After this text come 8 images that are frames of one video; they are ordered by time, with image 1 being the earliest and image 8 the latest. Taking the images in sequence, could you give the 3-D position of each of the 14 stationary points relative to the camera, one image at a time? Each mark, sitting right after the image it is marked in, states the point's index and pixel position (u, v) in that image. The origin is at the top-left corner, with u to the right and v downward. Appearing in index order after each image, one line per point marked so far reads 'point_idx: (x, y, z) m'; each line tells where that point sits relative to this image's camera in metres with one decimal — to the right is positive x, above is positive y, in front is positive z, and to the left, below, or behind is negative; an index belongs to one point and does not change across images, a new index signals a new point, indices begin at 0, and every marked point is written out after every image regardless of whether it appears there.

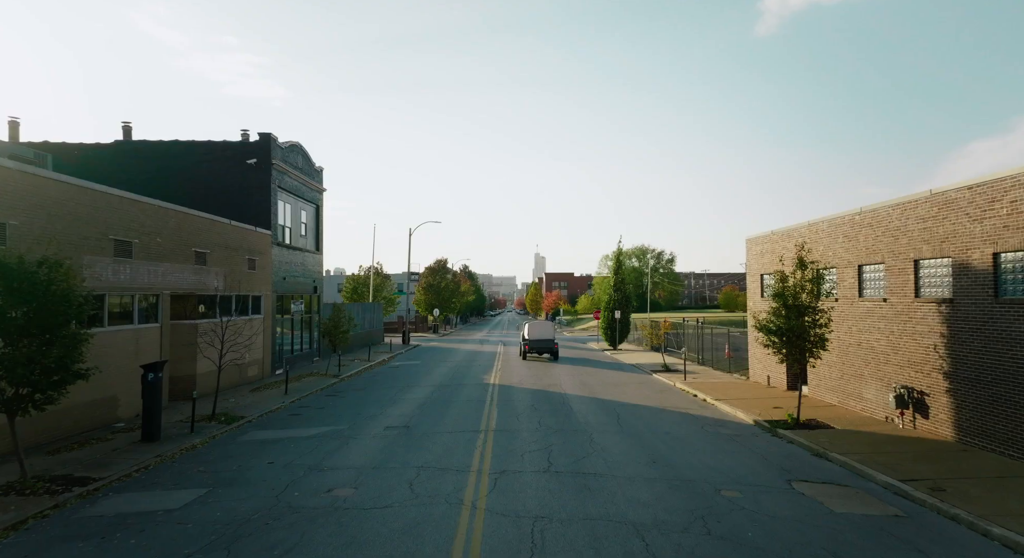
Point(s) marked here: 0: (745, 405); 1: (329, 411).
0: (+6.5, -3.5, +16.3) m
1: (-5.2, -3.7, +16.6) m
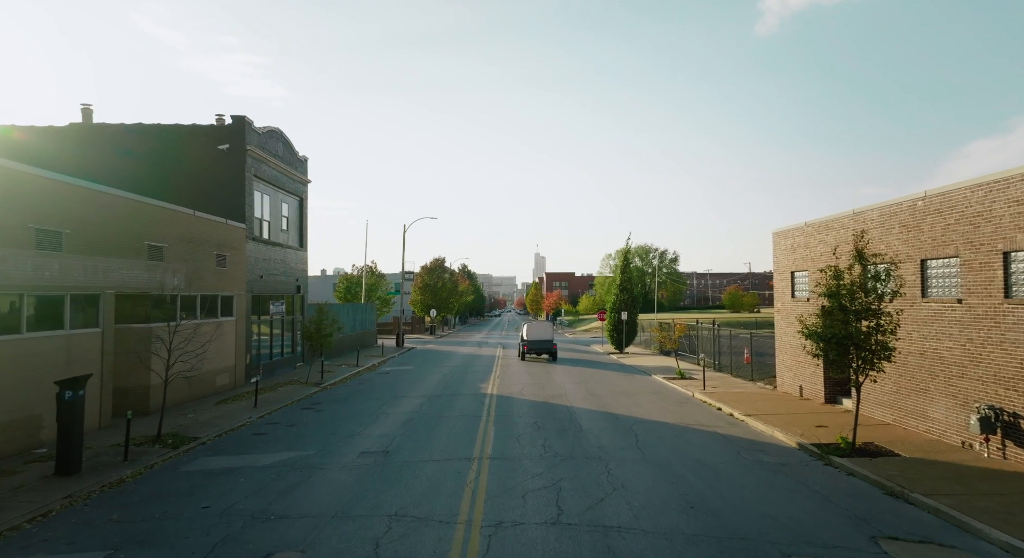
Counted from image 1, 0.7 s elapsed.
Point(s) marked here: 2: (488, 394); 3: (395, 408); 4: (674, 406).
0: (+6.5, -3.5, +14.1) m
1: (-5.2, -3.7, +14.4) m
2: (-0.8, -3.9, +19.8) m
3: (-3.5, -3.8, +17.4) m
4: (+4.7, -3.8, +17.3) m
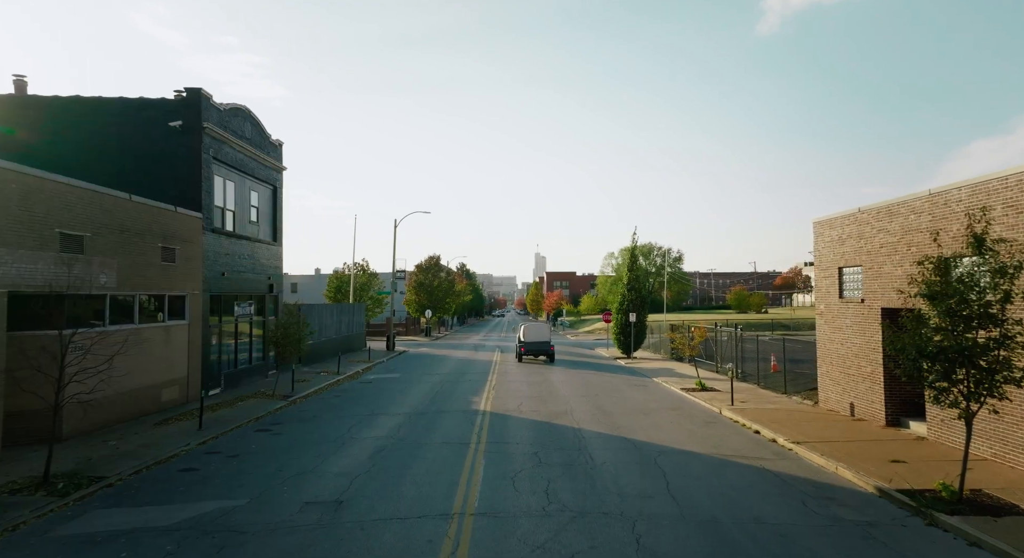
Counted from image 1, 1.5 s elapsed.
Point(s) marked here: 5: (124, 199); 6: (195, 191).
0: (+6.3, -3.4, +11.3) m
1: (-5.3, -3.6, +11.6) m
2: (-0.9, -3.8, +17.0) m
3: (-3.6, -3.7, +14.6) m
4: (+4.6, -3.7, +14.5) m
5: (-9.8, +2.0, +15.0) m
6: (-10.0, +2.8, +18.5) m
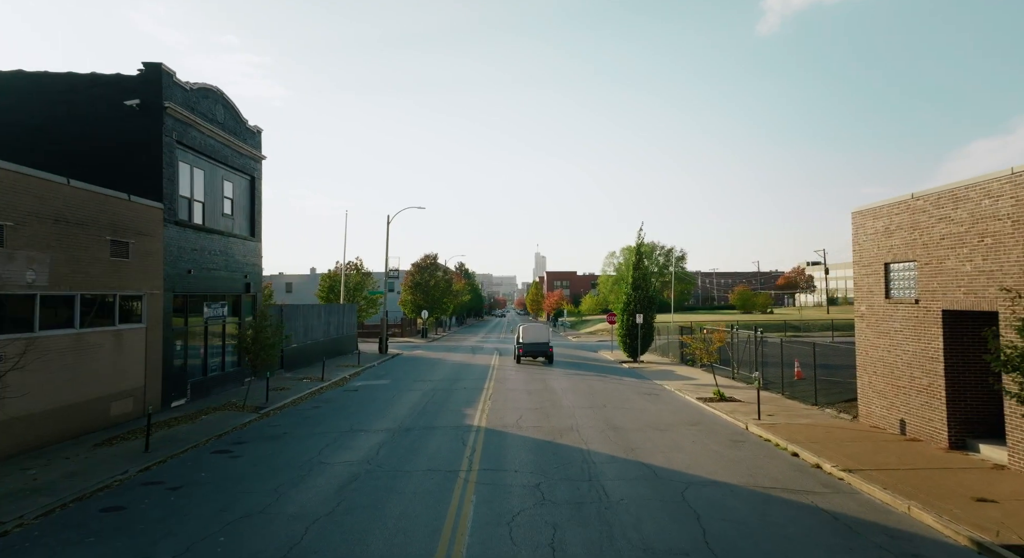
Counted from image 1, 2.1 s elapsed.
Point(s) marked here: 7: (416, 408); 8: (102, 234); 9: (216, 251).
0: (+6.3, -3.3, +9.3) m
1: (-5.3, -3.5, +9.6) m
2: (-1.0, -3.8, +15.0) m
3: (-3.7, -3.7, +12.6) m
4: (+4.6, -3.6, +12.5) m
5: (-9.8, +2.1, +13.0) m
6: (-10.0, +2.8, +16.5) m
7: (-3.0, -4.0, +18.1) m
8: (-9.8, +1.1, +14.0) m
9: (-10.1, +1.0, +20.0) m
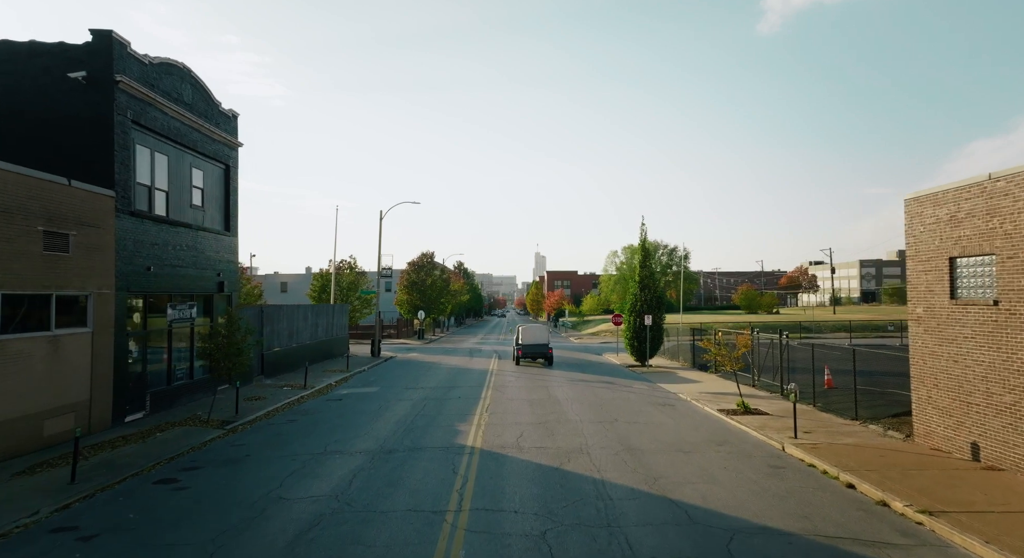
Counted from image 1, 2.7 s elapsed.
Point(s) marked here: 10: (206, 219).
0: (+6.3, -3.3, +7.3) m
1: (-5.4, -3.5, +7.6) m
2: (-1.0, -3.7, +13.0) m
3: (-3.7, -3.6, +10.6) m
4: (+4.6, -3.6, +10.5) m
5: (-9.8, +2.1, +11.0) m
6: (-10.0, +2.9, +14.5) m
7: (-3.0, -3.9, +16.1) m
8: (-9.8, +1.1, +12.0) m
9: (-10.1, +1.0, +18.0) m
10: (-10.2, +2.0, +19.6) m
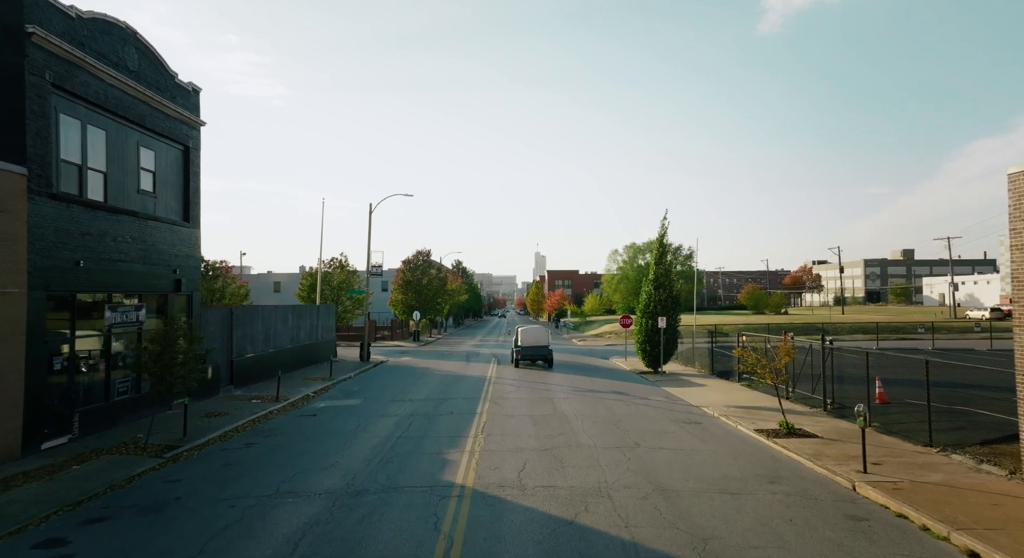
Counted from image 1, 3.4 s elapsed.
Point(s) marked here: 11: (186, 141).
0: (+6.3, -3.2, +4.7) m
1: (-5.4, -3.4, +4.9) m
2: (-1.0, -3.6, +10.4) m
3: (-3.7, -3.6, +7.9) m
4: (+4.6, -3.5, +7.8) m
5: (-9.8, +2.2, +8.3) m
6: (-10.0, +3.0, +11.8) m
7: (-3.0, -3.8, +13.4) m
8: (-9.8, +1.2, +9.4) m
9: (-10.1, +1.1, +15.3) m
10: (-10.2, +2.1, +17.0) m
11: (-10.2, +4.3, +18.3) m
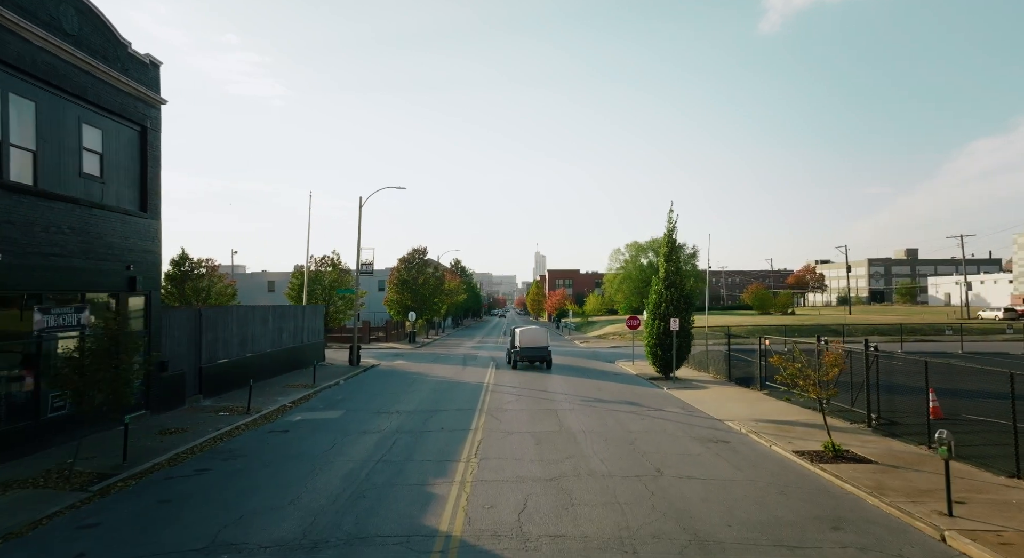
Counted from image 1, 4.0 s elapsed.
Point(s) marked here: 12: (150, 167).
0: (+6.3, -3.1, +2.5) m
1: (-5.4, -3.3, +2.8) m
2: (-1.0, -3.6, +8.3) m
3: (-3.7, -3.5, +5.8) m
4: (+4.6, -3.4, +5.7) m
5: (-9.9, +2.3, +6.2) m
6: (-10.1, +3.0, +9.7) m
7: (-3.0, -3.8, +11.3) m
8: (-9.9, +1.3, +7.3) m
9: (-10.1, +1.2, +13.2) m
10: (-10.3, +2.2, +14.9) m
11: (-10.2, +4.4, +16.2) m
12: (-10.2, +3.2, +16.5) m
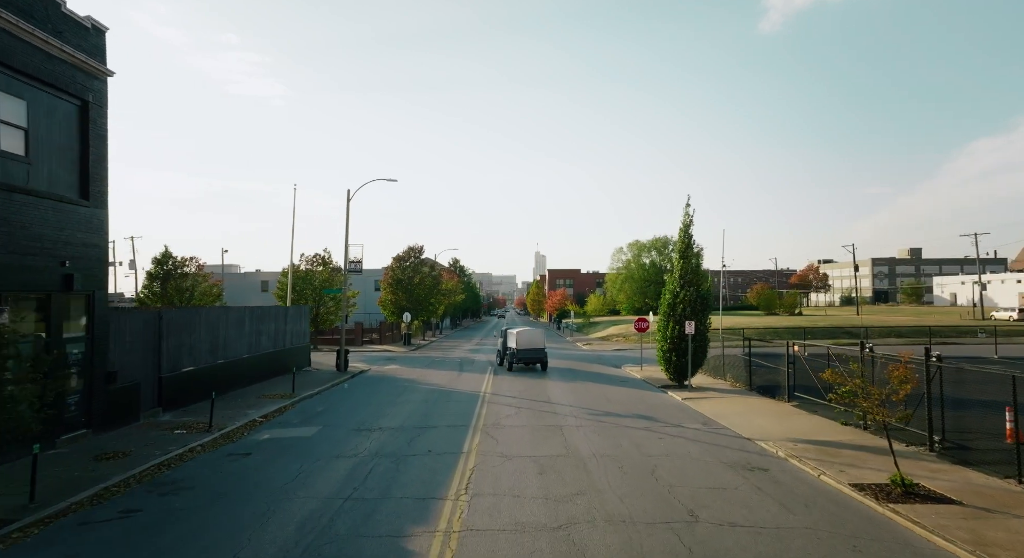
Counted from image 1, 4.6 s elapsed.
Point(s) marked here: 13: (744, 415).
0: (+6.2, -3.1, +0.3) m
1: (-5.4, -3.3, +0.6) m
2: (-1.0, -3.5, +6.1) m
3: (-3.7, -3.4, +3.6) m
4: (+4.5, -3.4, +3.5) m
5: (-9.9, +2.3, +4.0) m
6: (-10.1, +3.1, +7.5) m
7: (-3.0, -3.7, +9.1) m
8: (-9.9, +1.3, +5.1) m
9: (-10.1, +1.2, +11.0) m
10: (-10.3, +2.2, +12.7) m
11: (-10.2, +4.4, +14.0) m
12: (-10.2, +3.2, +14.3) m
13: (+7.0, -4.1, +17.7) m
